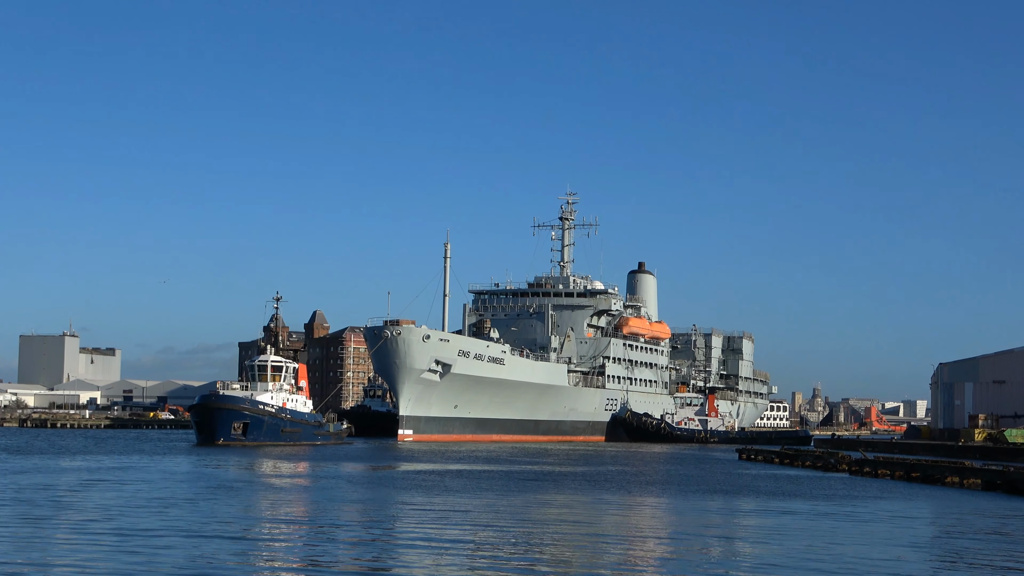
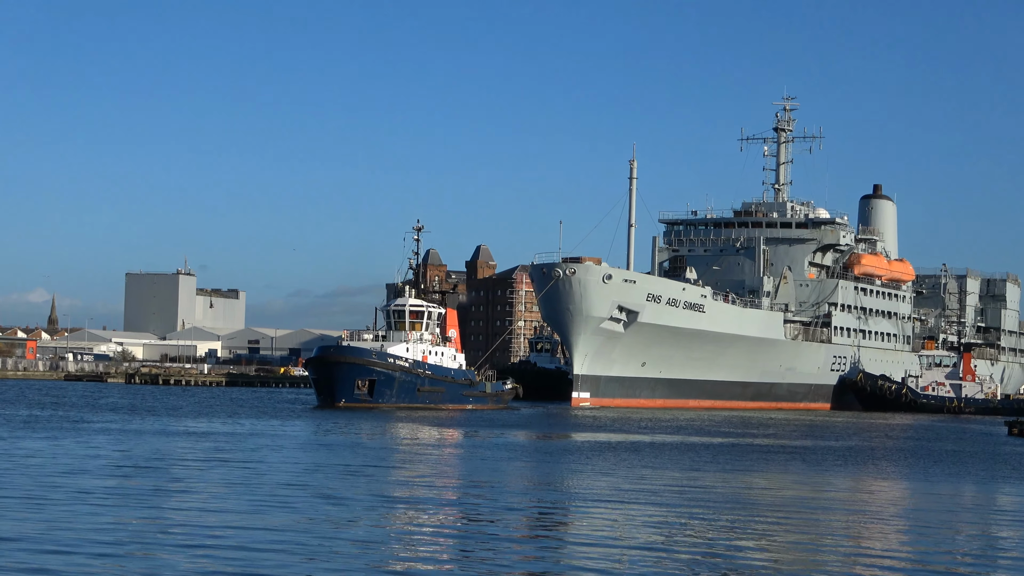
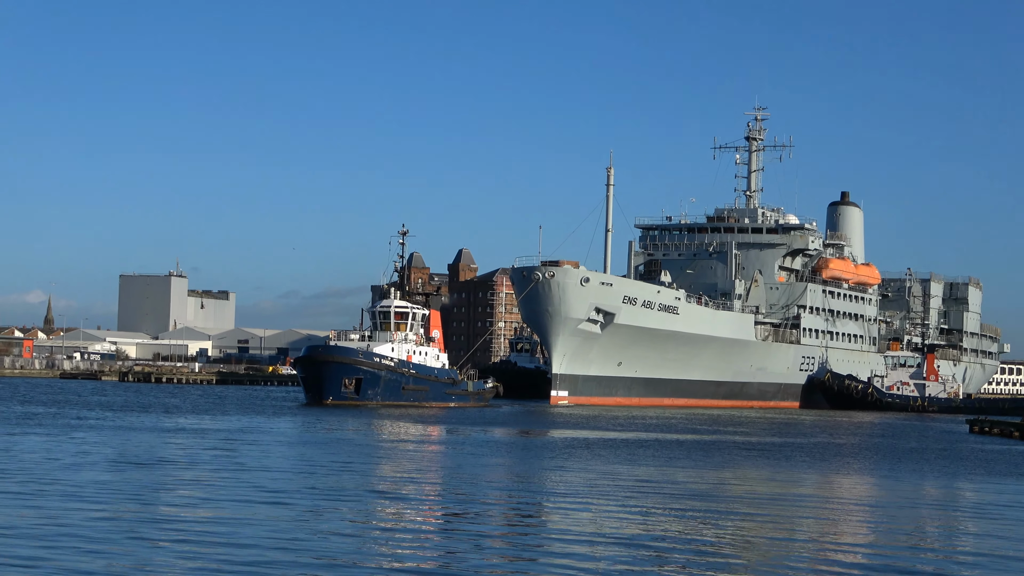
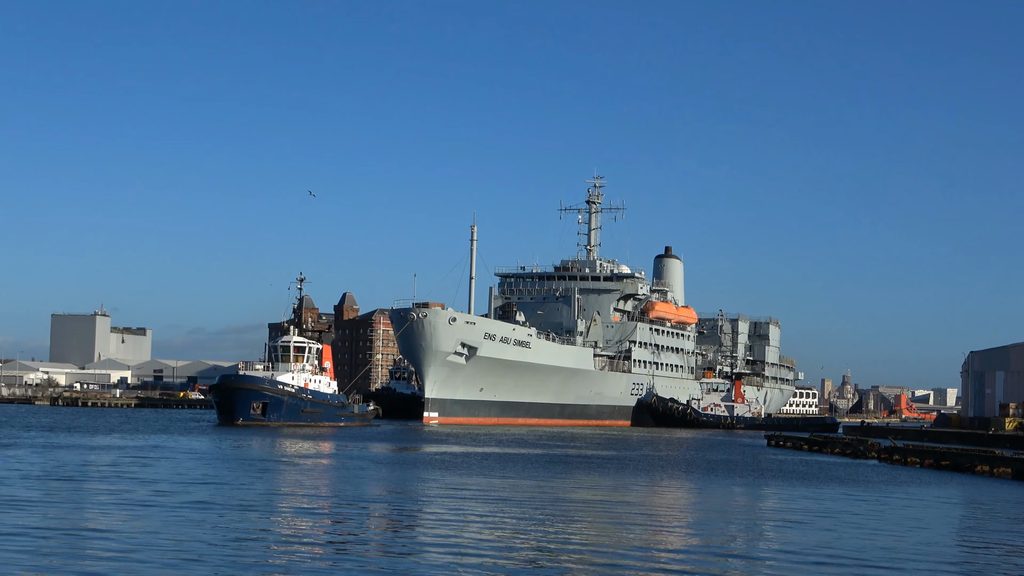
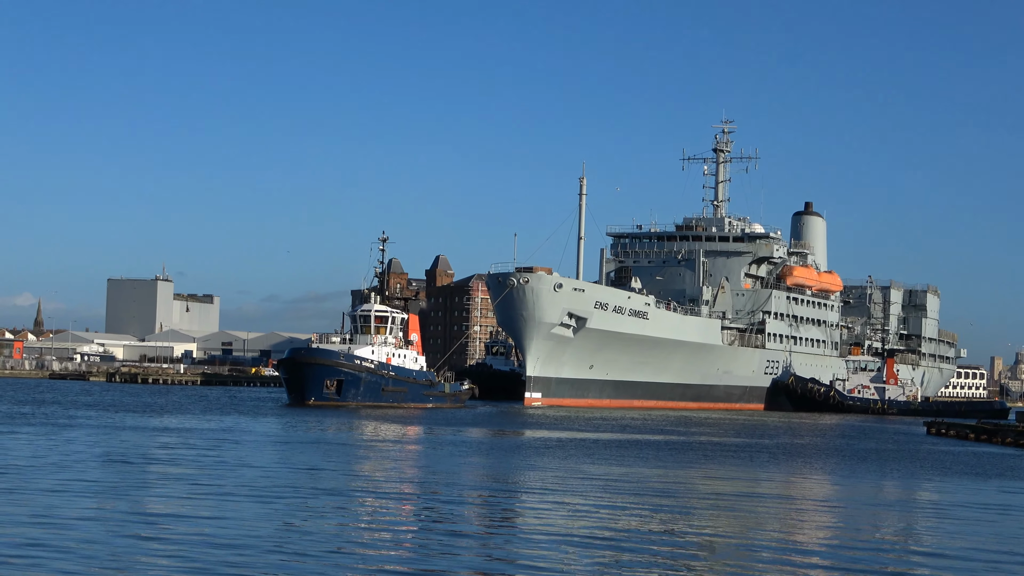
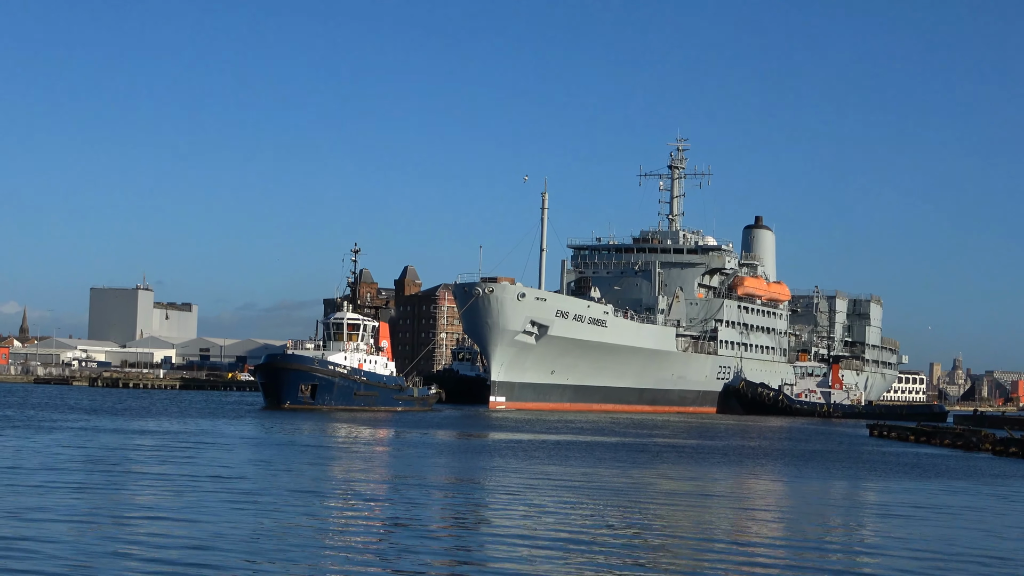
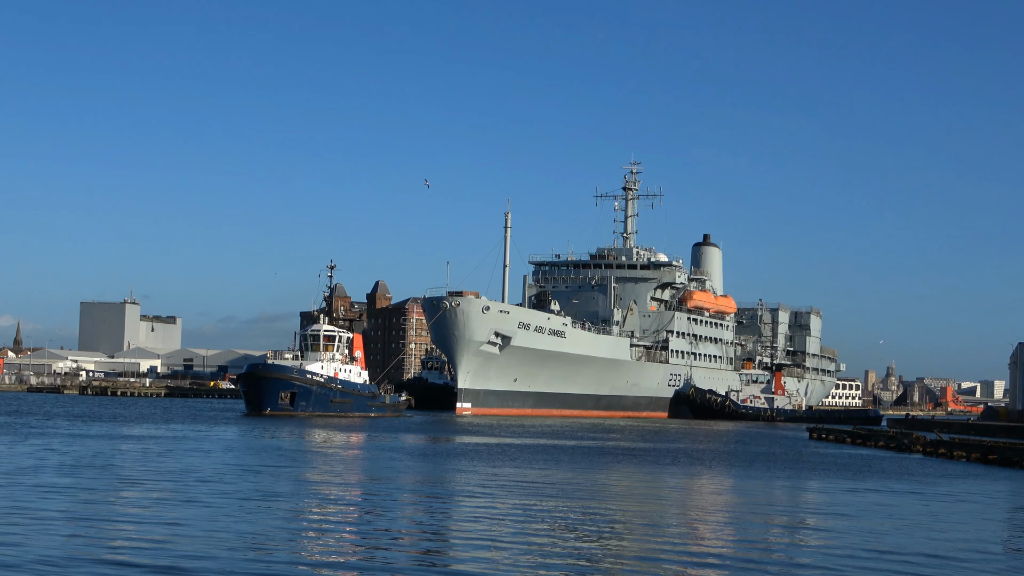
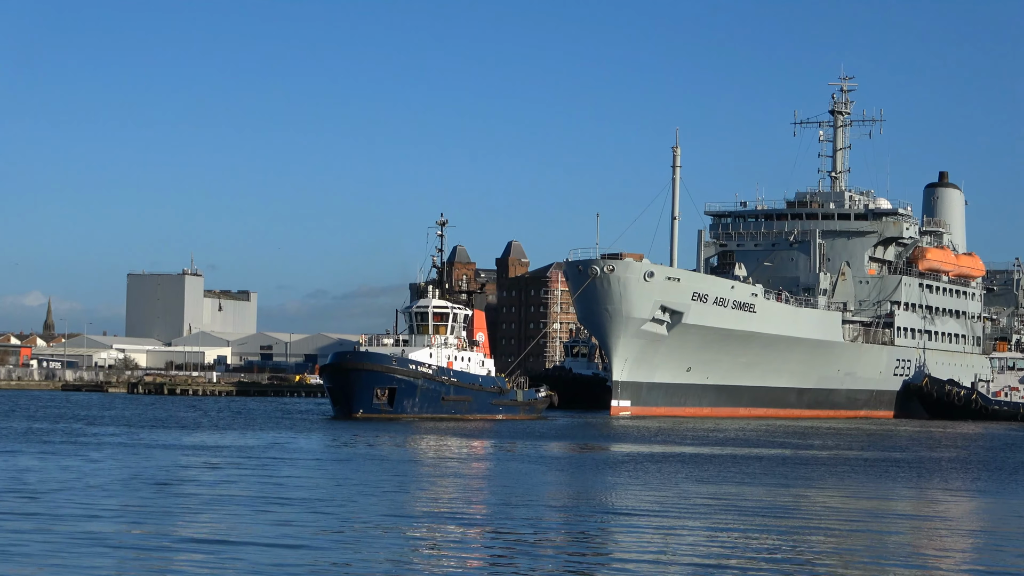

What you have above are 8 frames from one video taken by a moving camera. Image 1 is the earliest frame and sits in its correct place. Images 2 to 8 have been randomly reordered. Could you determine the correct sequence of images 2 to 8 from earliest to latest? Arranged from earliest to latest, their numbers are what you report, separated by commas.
4, 7, 6, 5, 3, 2, 8
